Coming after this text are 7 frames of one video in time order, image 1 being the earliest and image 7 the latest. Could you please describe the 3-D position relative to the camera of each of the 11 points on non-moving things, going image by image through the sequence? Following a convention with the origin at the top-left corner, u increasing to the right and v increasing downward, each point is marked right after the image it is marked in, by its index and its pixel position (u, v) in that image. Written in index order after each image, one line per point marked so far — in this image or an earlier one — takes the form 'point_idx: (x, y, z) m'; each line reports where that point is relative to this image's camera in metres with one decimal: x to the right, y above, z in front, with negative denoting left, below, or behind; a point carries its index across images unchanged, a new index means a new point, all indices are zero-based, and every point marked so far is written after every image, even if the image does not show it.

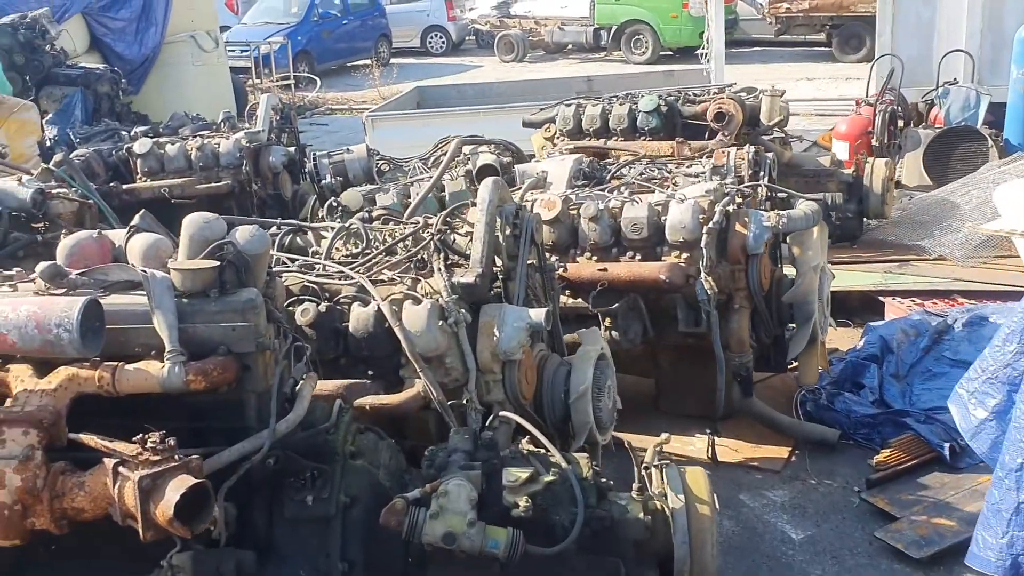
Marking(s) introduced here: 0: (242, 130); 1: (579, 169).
0: (-2.7, +1.6, +10.0) m
1: (+0.5, +0.8, +6.7) m
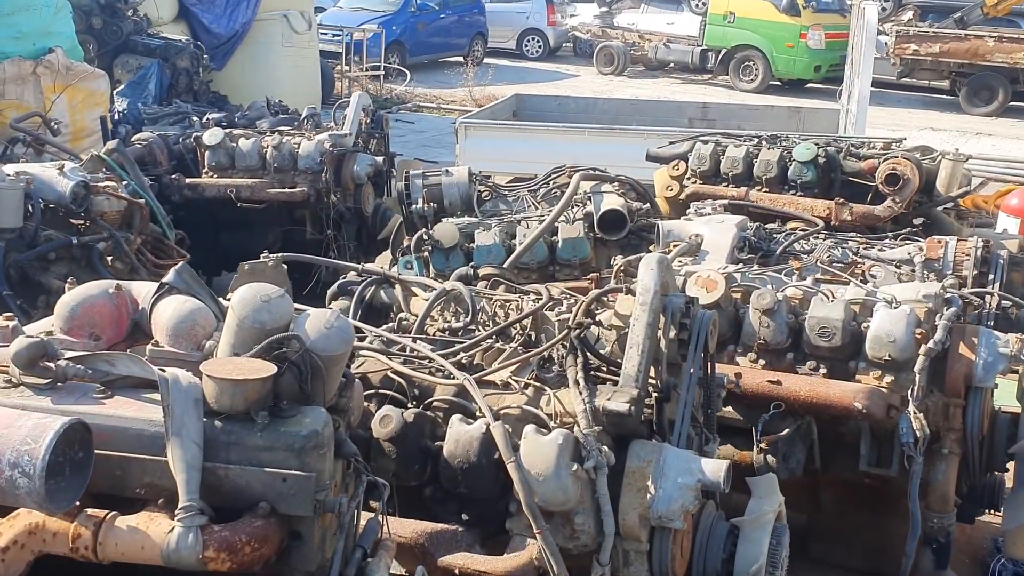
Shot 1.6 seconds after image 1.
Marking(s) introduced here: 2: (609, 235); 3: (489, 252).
0: (-1.6, +1.4, +8.8) m
1: (+1.2, +0.3, +5.3) m
2: (+0.6, +0.4, +6.5) m
3: (-0.1, +0.2, +6.3) m
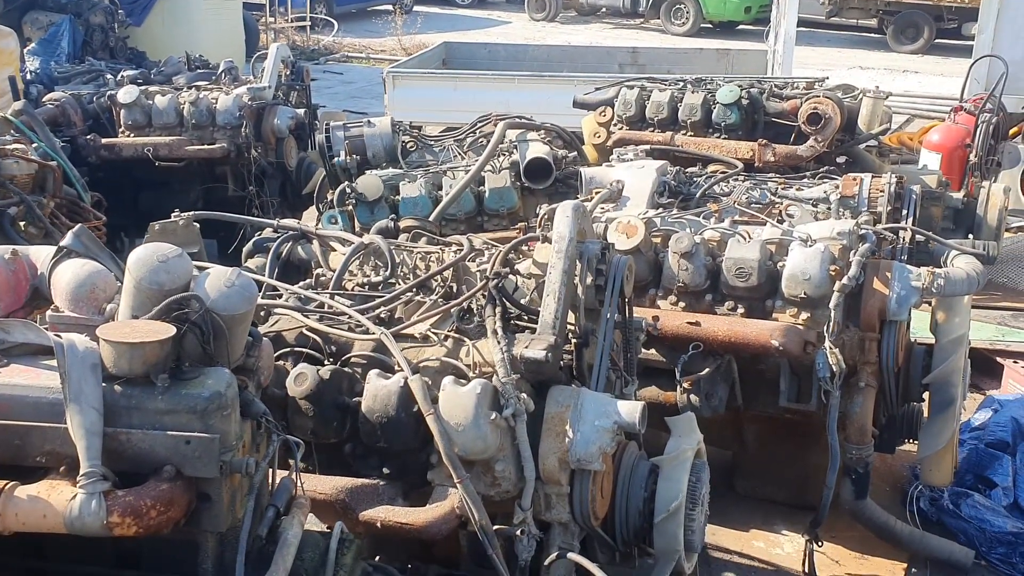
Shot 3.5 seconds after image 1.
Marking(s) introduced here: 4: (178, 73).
0: (-2.3, +1.8, +8.6) m
1: (+0.8, +0.6, +5.3) m
2: (+0.2, +0.7, +6.5) m
3: (-0.6, +0.5, +6.3) m
4: (-3.1, +2.0, +9.3) m
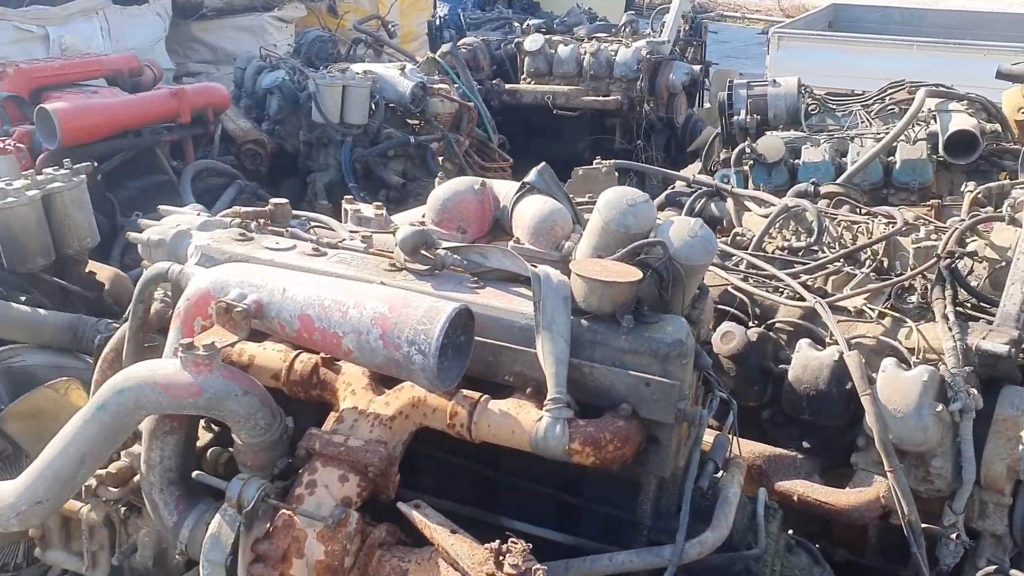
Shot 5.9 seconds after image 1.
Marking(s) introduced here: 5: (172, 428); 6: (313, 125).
0: (+1.2, +2.2, +8.7) m
1: (+2.9, +0.6, +4.6) m
2: (+2.7, +0.8, +5.9) m
3: (+1.8, +0.7, +6.0) m
4: (+0.6, +2.6, +9.6) m
5: (-0.9, -0.4, +2.6) m
6: (-1.3, +1.1, +6.5) m
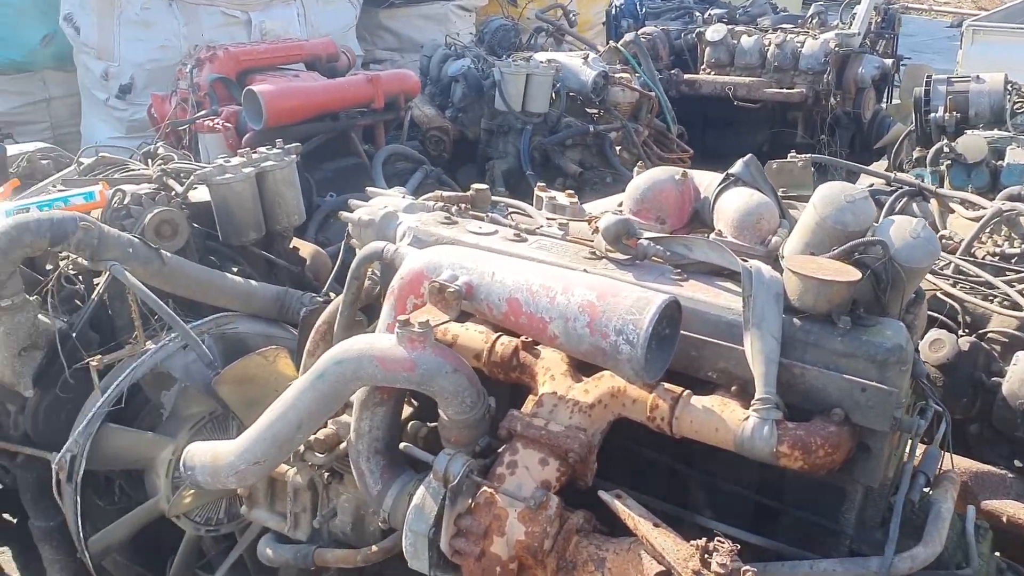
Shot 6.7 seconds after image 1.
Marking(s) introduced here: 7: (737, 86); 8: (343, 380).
0: (+2.7, +2.2, +8.3) m
1: (+3.7, +0.4, +4.1) m
2: (+3.7, +0.7, +5.5) m
3: (+2.9, +0.7, +5.6) m
4: (+2.4, +2.6, +9.3) m
5: (-0.4, -0.3, +2.7) m
6: (-0.1, +1.2, +6.6) m
7: (+1.8, +1.6, +7.9) m
8: (-0.4, -0.2, +2.6) m
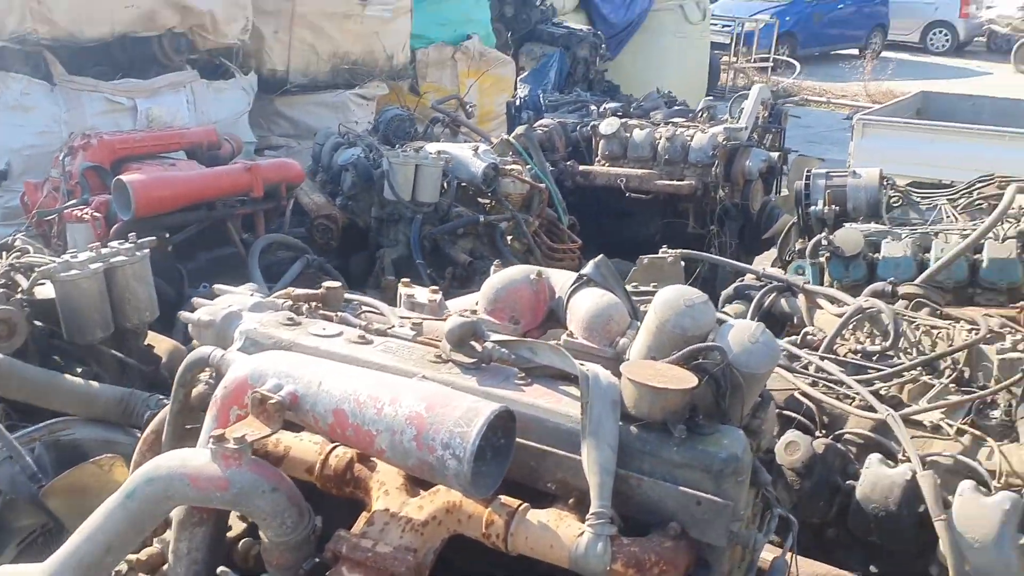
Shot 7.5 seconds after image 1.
0: (+1.8, +1.4, +8.6) m
1: (+3.2, 0.0, +4.3) m
2: (+3.1, +0.2, +5.6) m
3: (+2.2, +0.1, +5.8) m
4: (+1.4, +1.7, +9.6) m
5: (-0.8, -0.6, +2.5) m
6: (-0.9, +0.6, +6.5) m
7: (+0.9, +0.9, +8.0) m
8: (-0.9, -0.5, +2.4) m
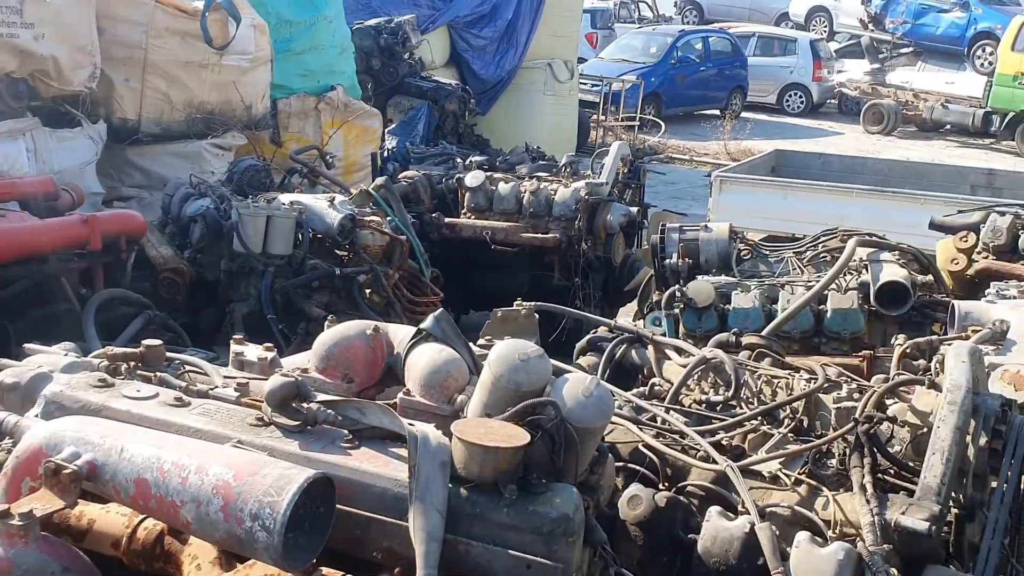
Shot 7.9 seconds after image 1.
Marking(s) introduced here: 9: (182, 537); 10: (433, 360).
0: (+0.6, +1.0, +8.7) m
1: (+2.5, -0.2, +4.6) m
2: (+2.2, -0.1, +5.9) m
3: (+1.4, -0.2, +5.9) m
4: (+0.1, +1.2, +9.6) m
5: (-1.2, -0.7, +2.3) m
6: (-1.8, +0.2, +6.3) m
7: (-0.1, +0.5, +8.0) m
8: (-1.3, -0.7, +2.2) m
9: (-0.8, -0.6, +2.5) m
10: (-0.2, -0.2, +2.9) m
